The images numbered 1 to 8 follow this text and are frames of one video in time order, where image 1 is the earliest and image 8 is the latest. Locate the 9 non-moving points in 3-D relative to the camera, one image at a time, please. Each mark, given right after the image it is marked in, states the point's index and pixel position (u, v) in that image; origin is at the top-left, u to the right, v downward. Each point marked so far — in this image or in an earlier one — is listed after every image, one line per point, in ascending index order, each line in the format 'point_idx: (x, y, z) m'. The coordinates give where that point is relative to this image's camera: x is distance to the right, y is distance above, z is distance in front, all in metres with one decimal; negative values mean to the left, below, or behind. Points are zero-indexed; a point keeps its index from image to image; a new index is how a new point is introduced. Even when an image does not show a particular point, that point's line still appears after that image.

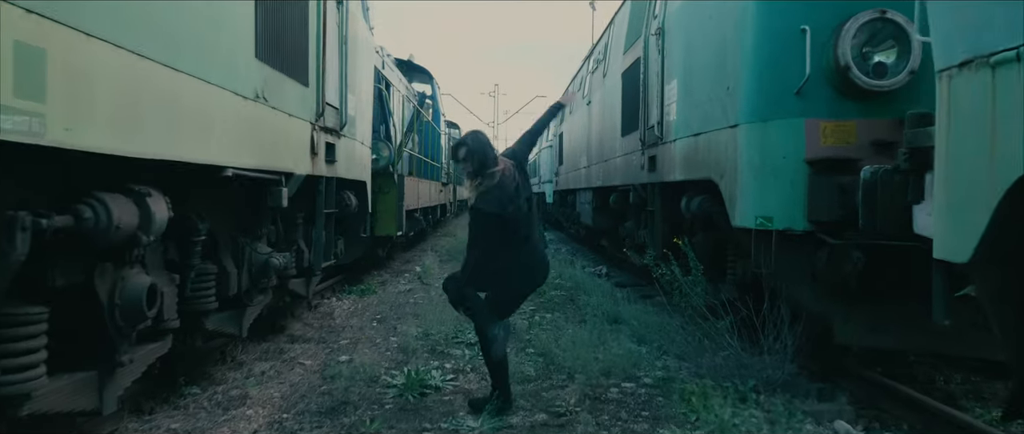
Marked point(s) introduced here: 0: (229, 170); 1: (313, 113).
0: (-1.6, +0.3, +4.6) m
1: (-1.6, +0.8, +6.4) m
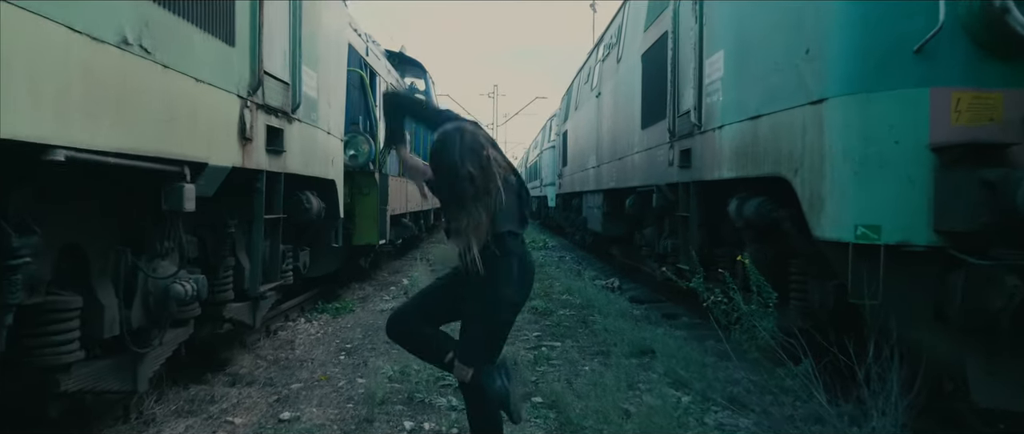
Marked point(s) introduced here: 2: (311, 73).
0: (-1.6, +0.2, +2.9) m
1: (-1.6, +0.8, +4.7) m
2: (-1.6, +1.1, +6.5) m
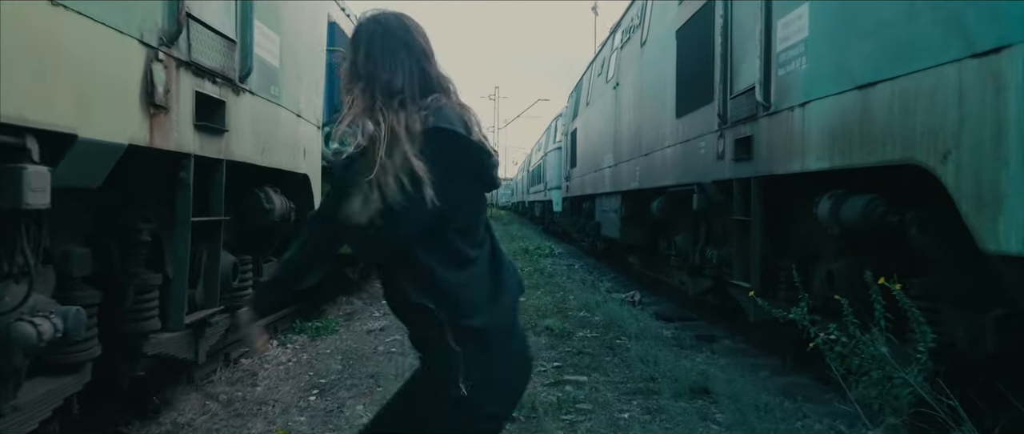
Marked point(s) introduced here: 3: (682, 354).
0: (-1.5, +0.2, +1.4) m
1: (-1.4, +0.8, +3.3) m
2: (-1.5, +1.1, +5.0) m
3: (+1.4, -1.1, +7.0) m
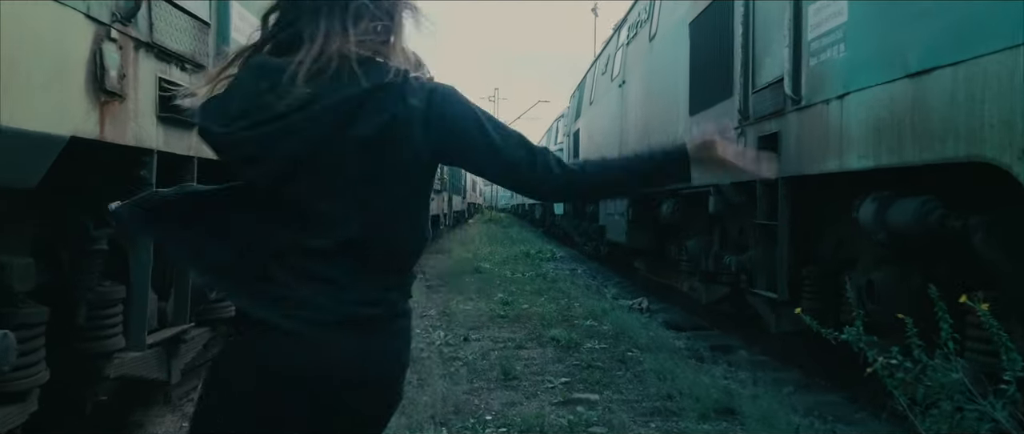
0: (-1.4, +0.2, +0.9) m
1: (-1.4, +0.7, +2.8) m
2: (-1.4, +1.1, +4.5) m
3: (+1.5, -1.2, +6.5) m
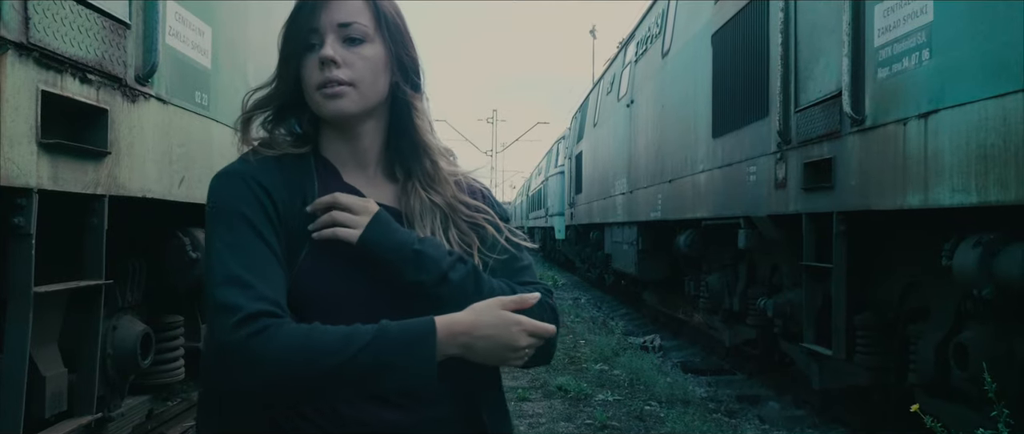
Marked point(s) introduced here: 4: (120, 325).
0: (-1.4, +0.1, +0.1) m
1: (-1.4, +0.6, +2.0) m
2: (-1.4, +0.9, +3.7) m
3: (+1.5, -1.4, +5.6) m
4: (-1.7, -0.5, +3.5) m
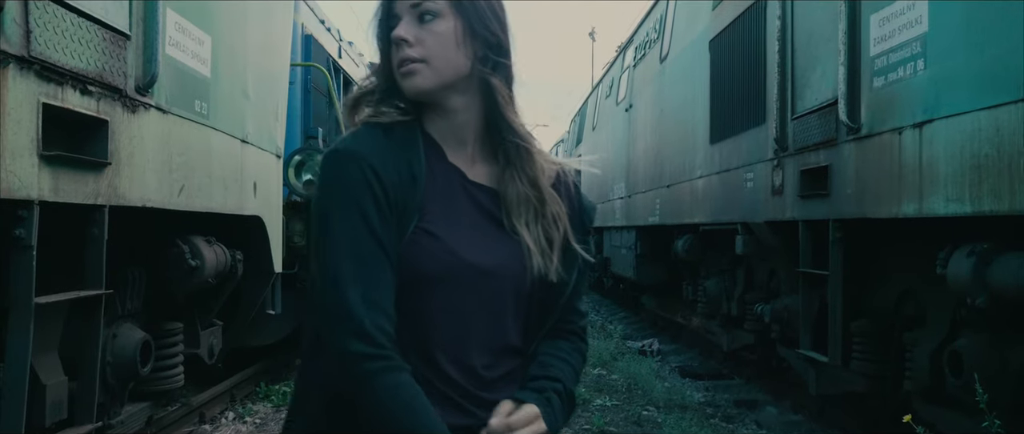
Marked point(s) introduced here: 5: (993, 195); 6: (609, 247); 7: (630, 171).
0: (-1.4, +0.1, +0.1) m
1: (-1.4, +0.5, +2.0) m
2: (-1.4, +0.8, +3.7) m
3: (+1.5, -1.5, +5.7) m
4: (-1.7, -0.5, +3.5) m
5: (+1.8, +0.1, +3.0) m
6: (+1.6, -0.5, +13.2) m
7: (+1.5, +0.6, +10.8) m
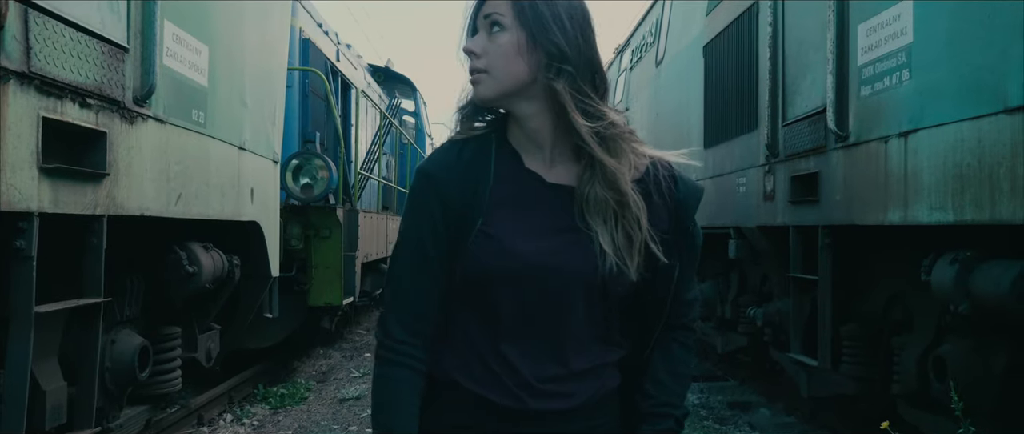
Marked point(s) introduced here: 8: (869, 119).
0: (-1.4, 0.0, +0.2) m
1: (-1.4, +0.5, +2.0) m
2: (-1.5, +0.8, +3.8) m
3: (+1.5, -1.5, +5.7) m
4: (-1.7, -0.5, +3.6) m
5: (+1.8, +0.1, +3.1) m
6: (+1.5, -0.5, +13.3) m
7: (+1.5, +0.6, +10.8) m
8: (+1.7, +0.5, +3.9) m
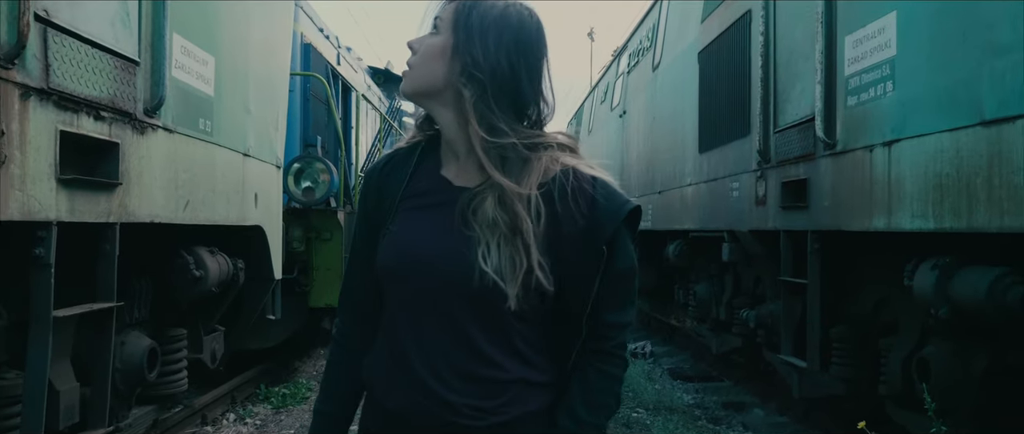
0: (-1.5, 0.0, +0.3) m
1: (-1.4, +0.5, +2.2) m
2: (-1.5, +0.8, +3.9) m
3: (+1.4, -1.5, +5.9) m
4: (-1.7, -0.6, +3.7) m
5: (+1.7, 0.0, +3.2) m
6: (+1.5, -0.5, +13.4) m
7: (+1.5, +0.6, +10.9) m
8: (+1.7, +0.4, +4.0) m
